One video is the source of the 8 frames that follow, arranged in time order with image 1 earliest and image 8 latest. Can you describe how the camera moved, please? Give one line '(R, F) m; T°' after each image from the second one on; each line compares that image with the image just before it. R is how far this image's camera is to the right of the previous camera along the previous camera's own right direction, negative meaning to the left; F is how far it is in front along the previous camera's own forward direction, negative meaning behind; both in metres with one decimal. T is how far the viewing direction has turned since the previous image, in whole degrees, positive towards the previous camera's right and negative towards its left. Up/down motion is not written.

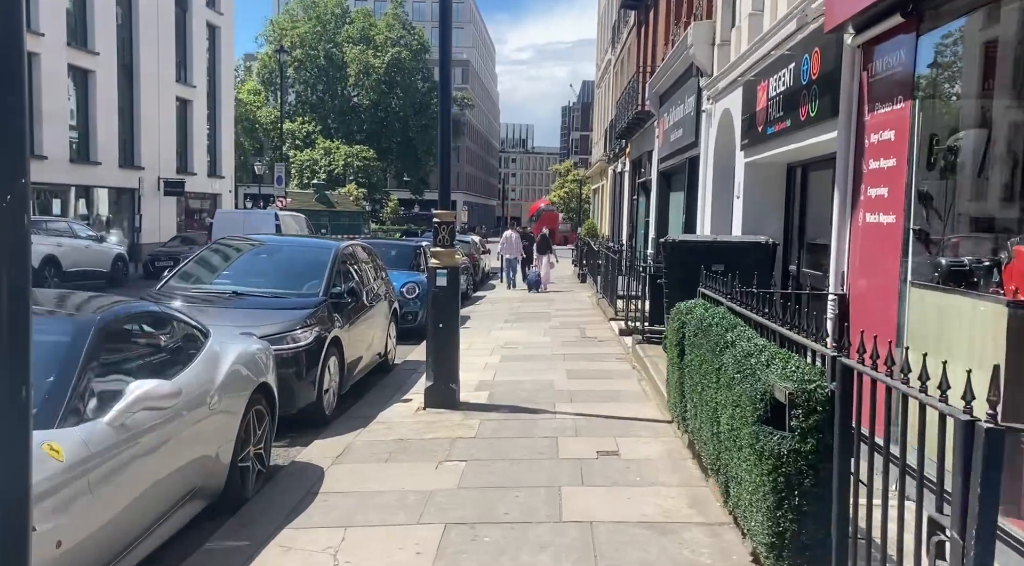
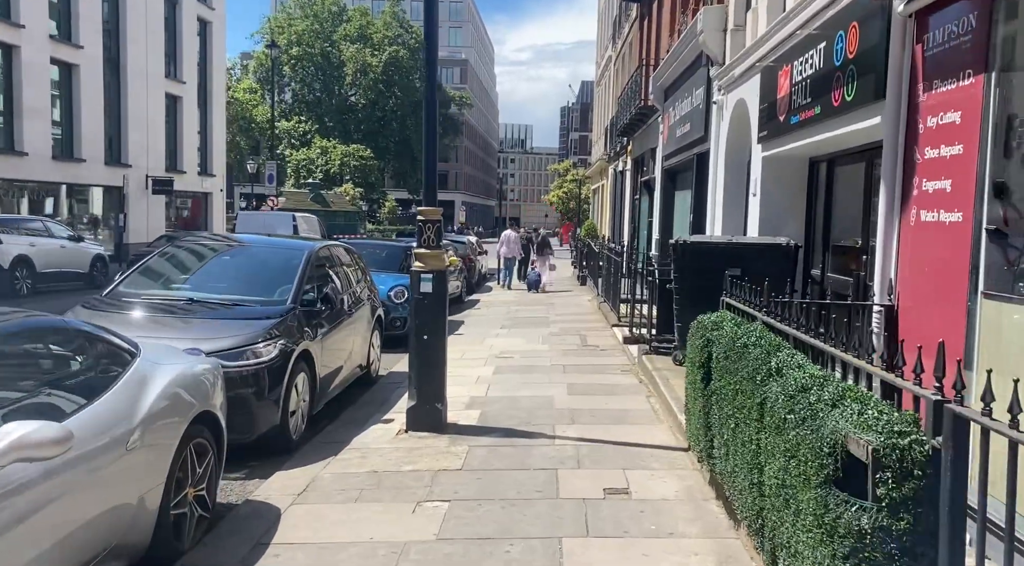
(0.0, +0.9) m; 0°
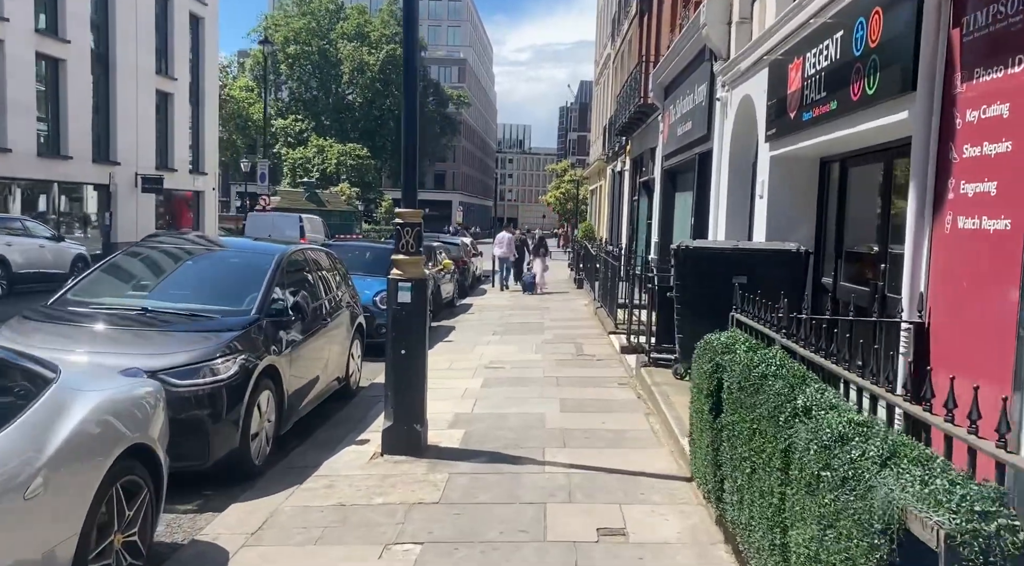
(+0.1, +0.6) m; 0°
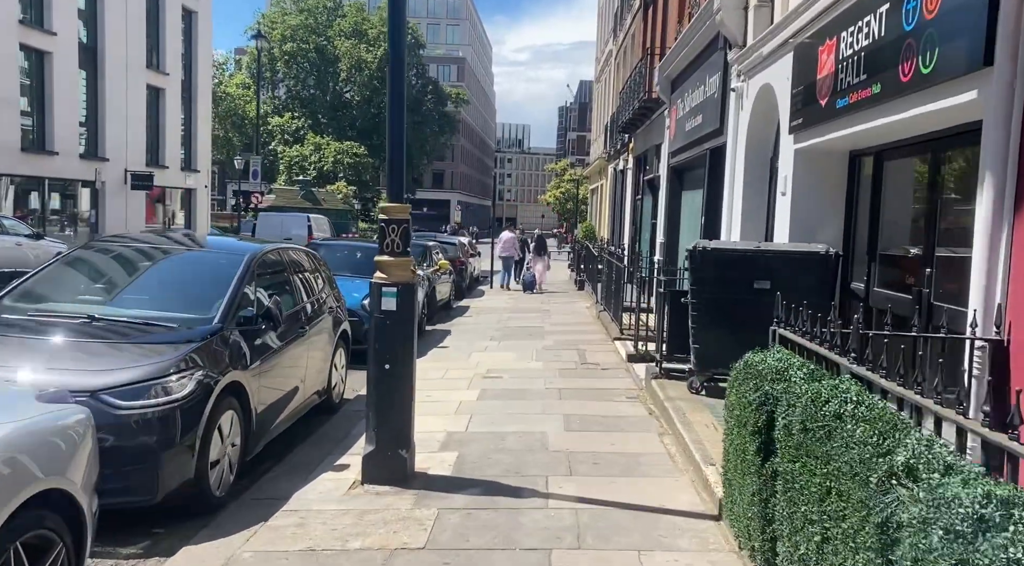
(0.0, +0.8) m; 0°
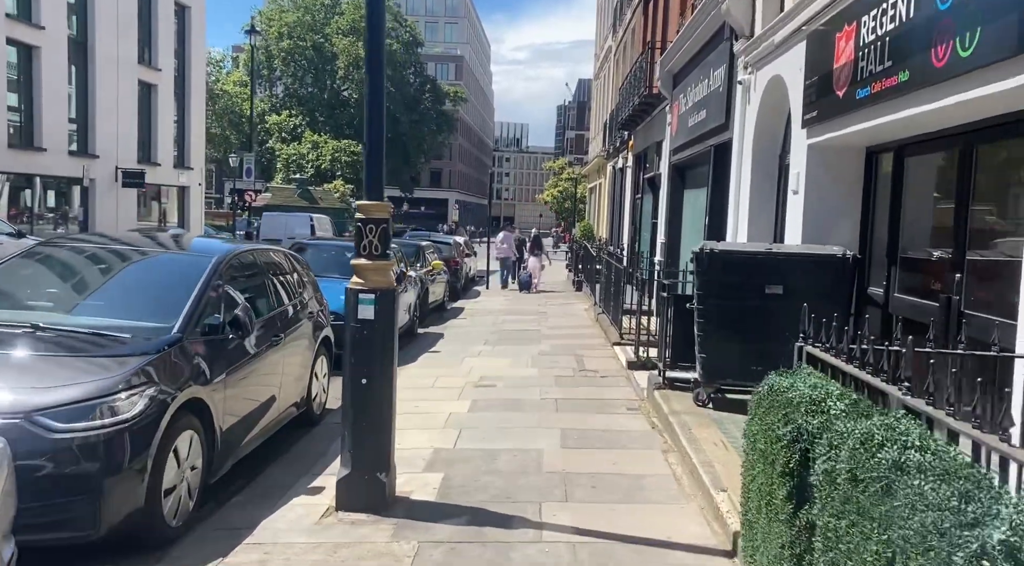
(0.0, +0.5) m; 0°
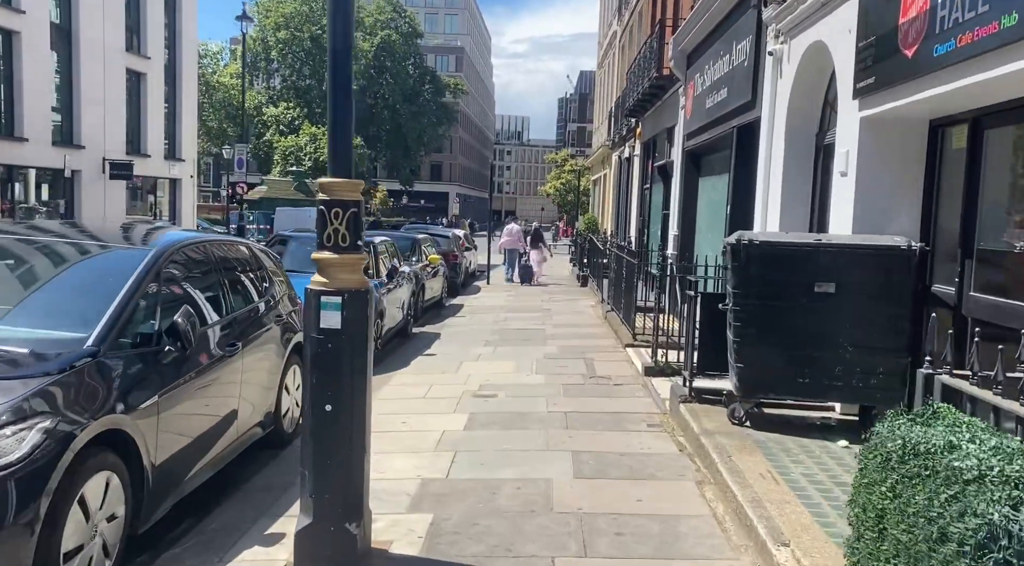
(0.0, +1.1) m; 0°
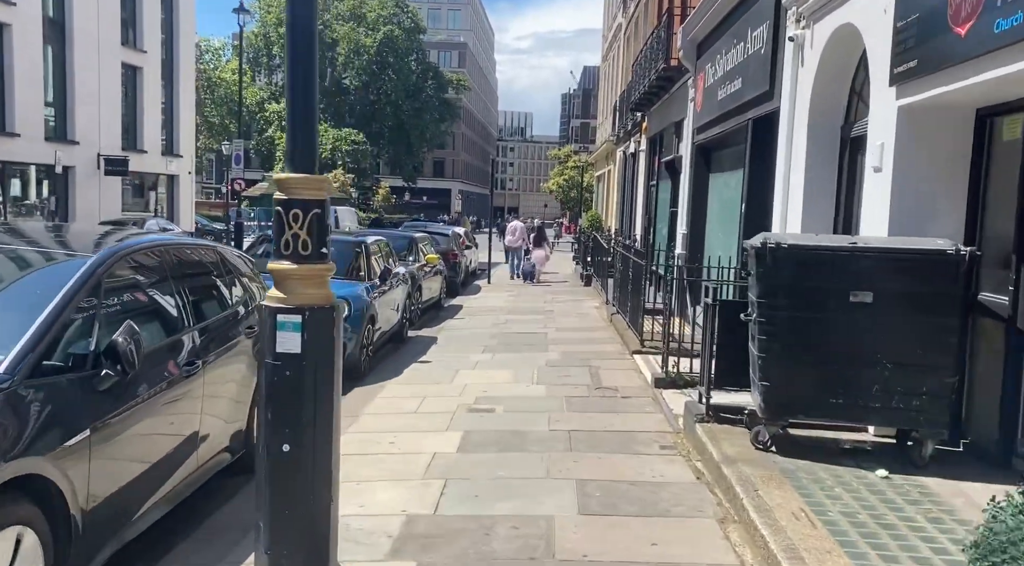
(0.0, +0.6) m; 0°
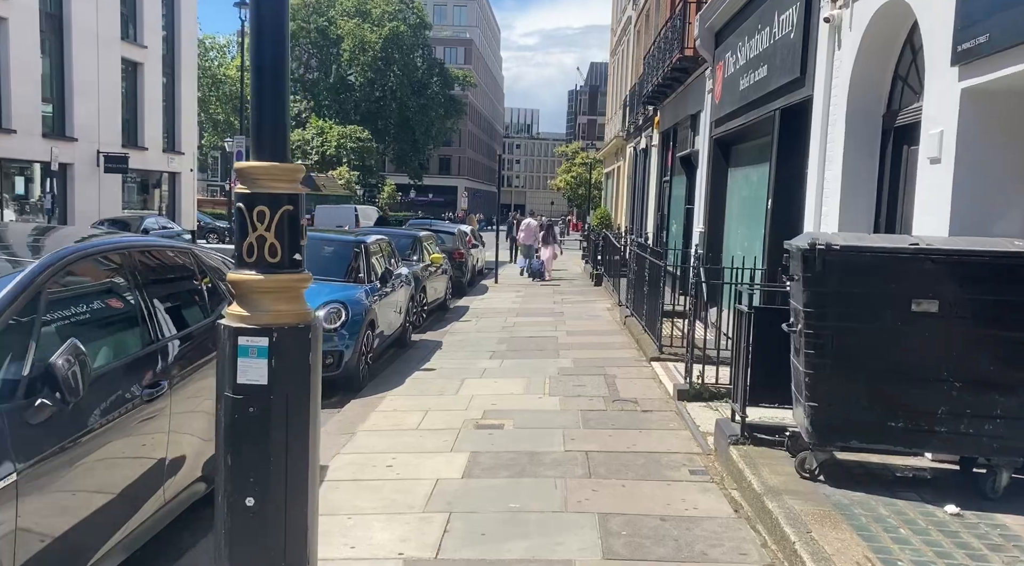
(0.0, +0.6) m; 0°
